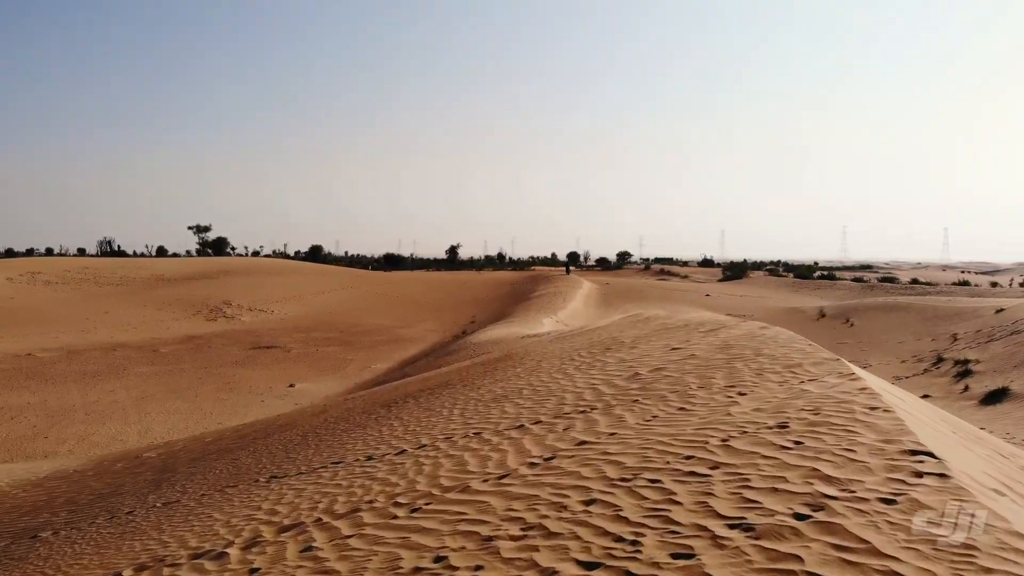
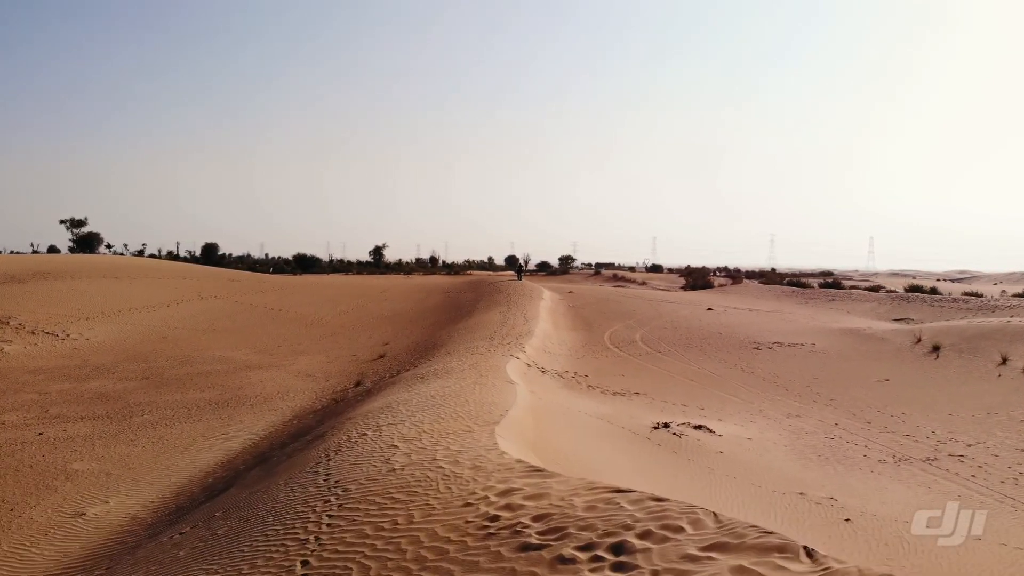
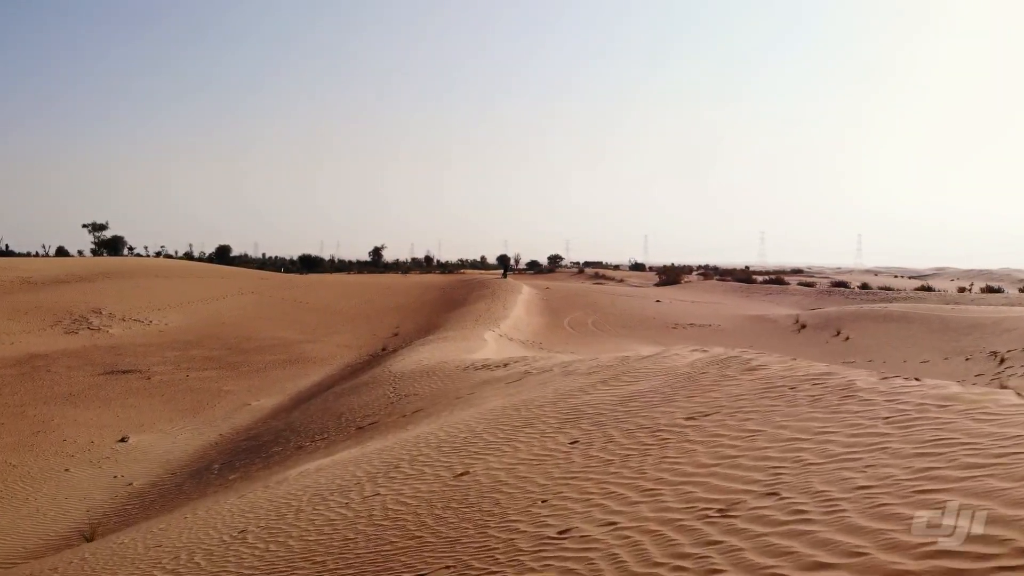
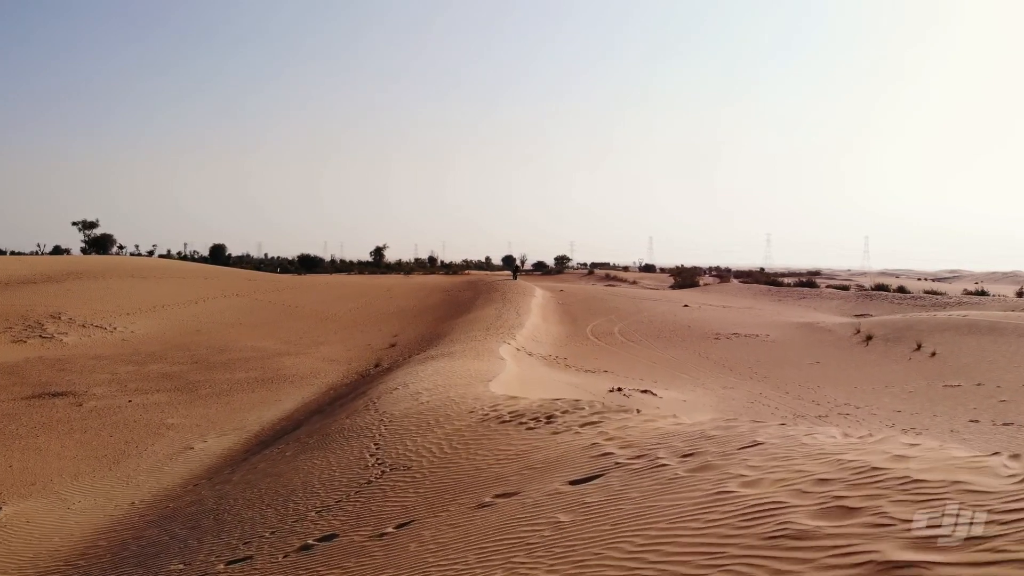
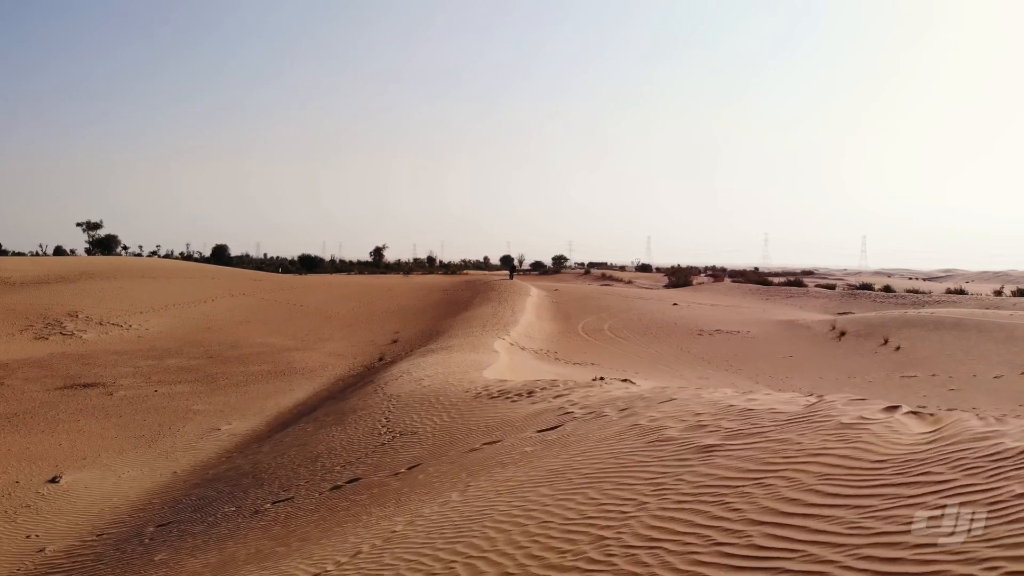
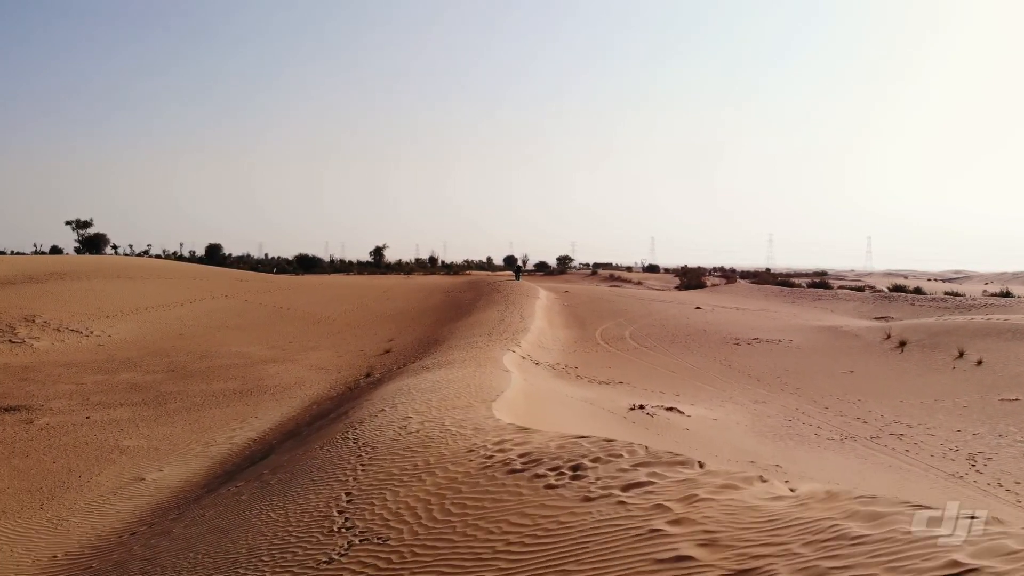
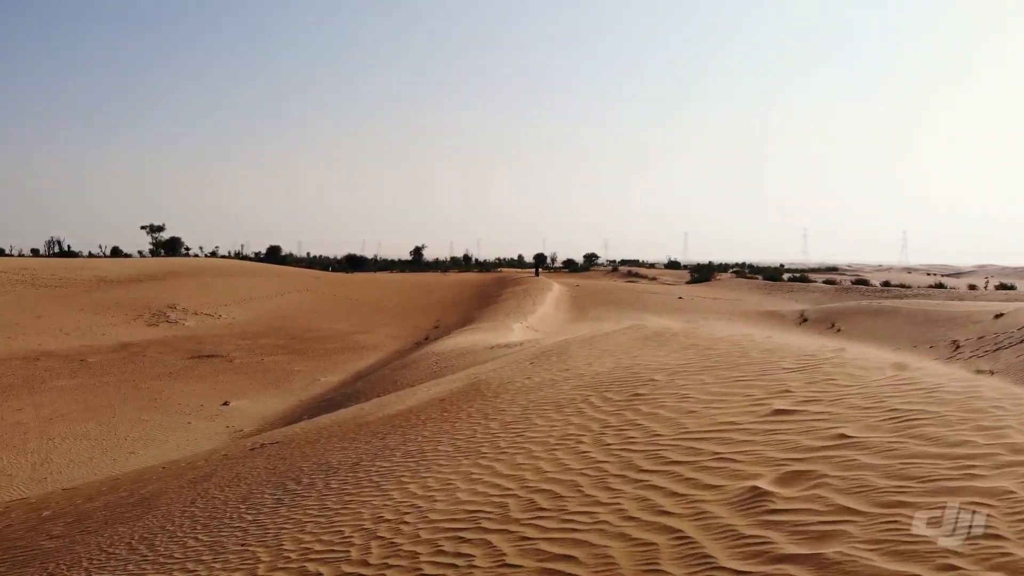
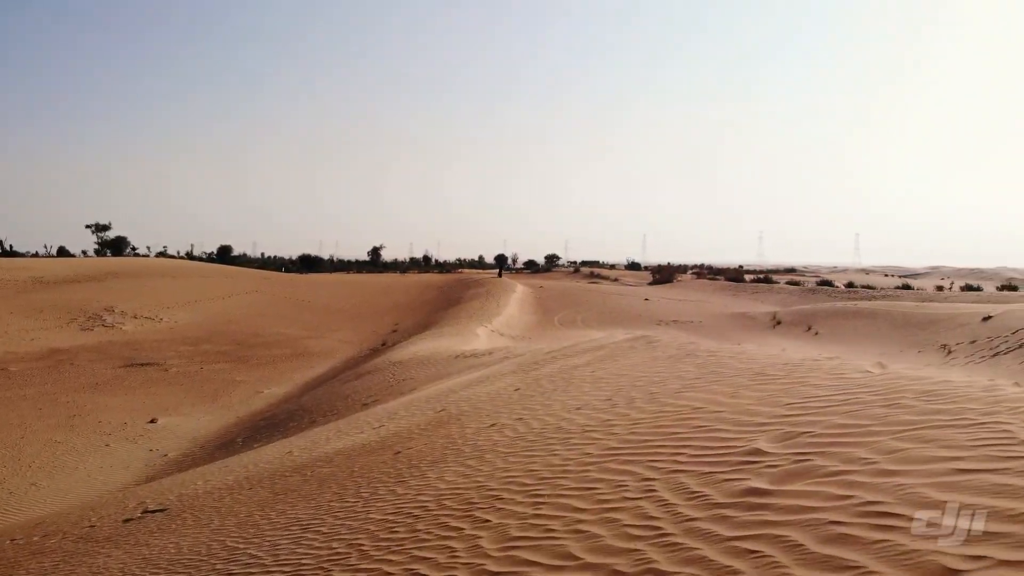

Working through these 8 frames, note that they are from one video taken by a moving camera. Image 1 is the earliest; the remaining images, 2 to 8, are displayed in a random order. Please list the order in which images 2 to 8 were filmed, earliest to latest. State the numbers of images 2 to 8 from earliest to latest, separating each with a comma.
7, 8, 3, 5, 4, 6, 2
